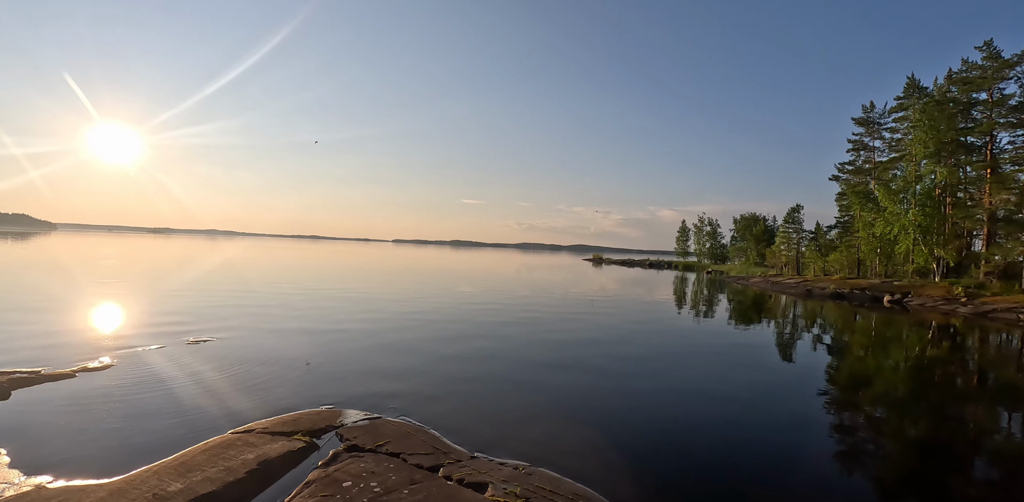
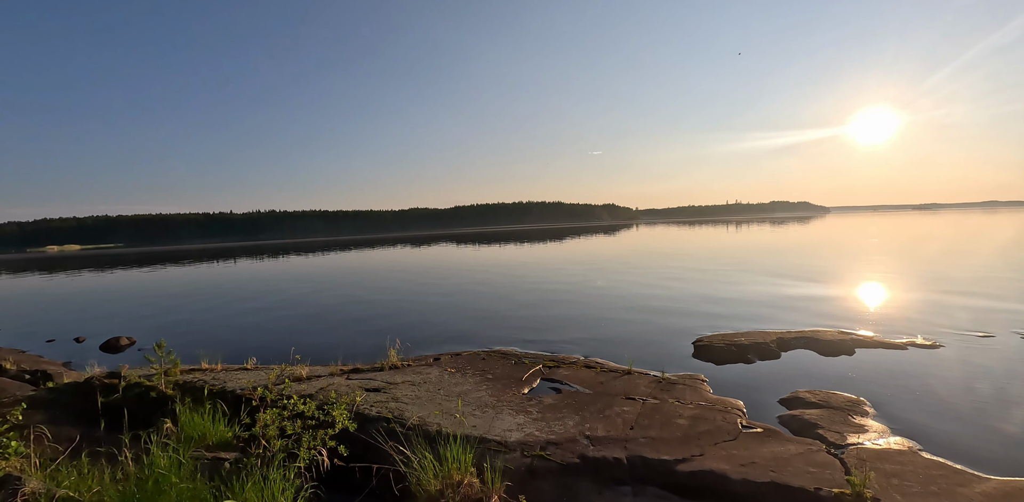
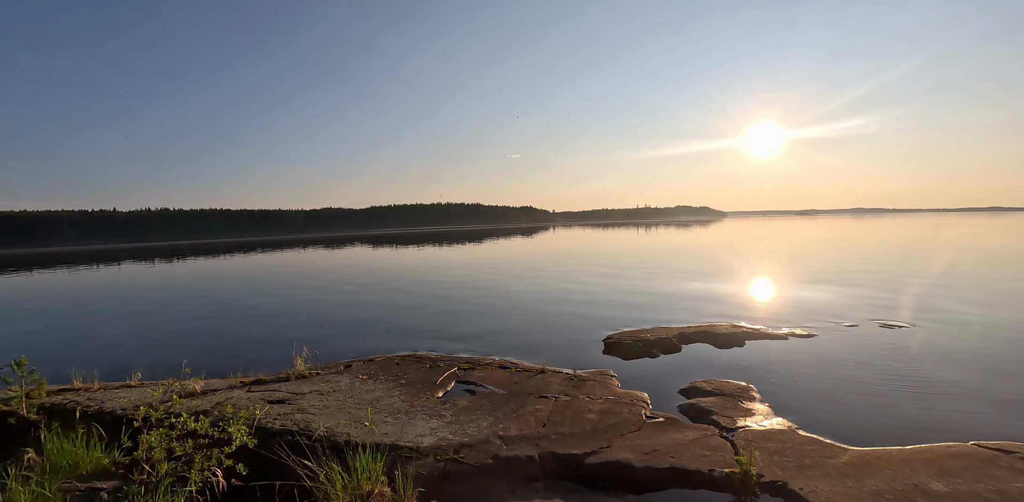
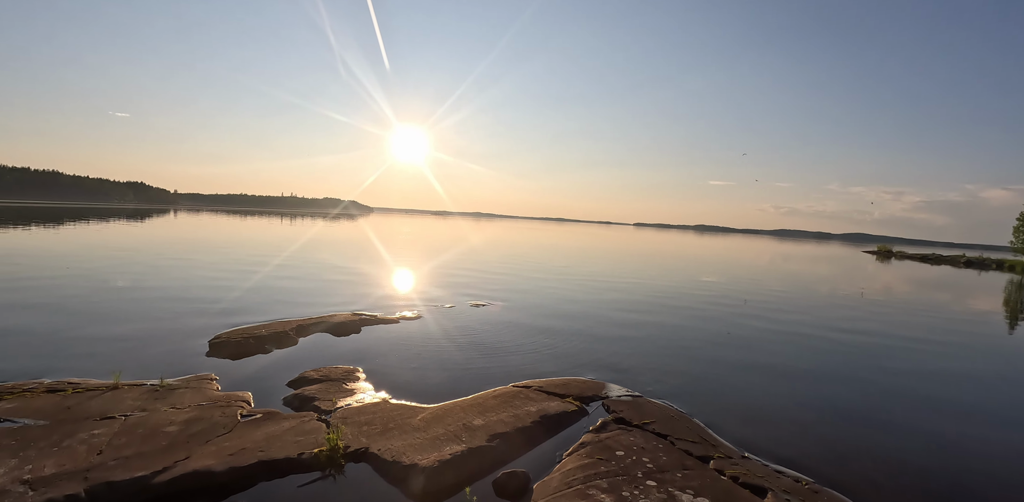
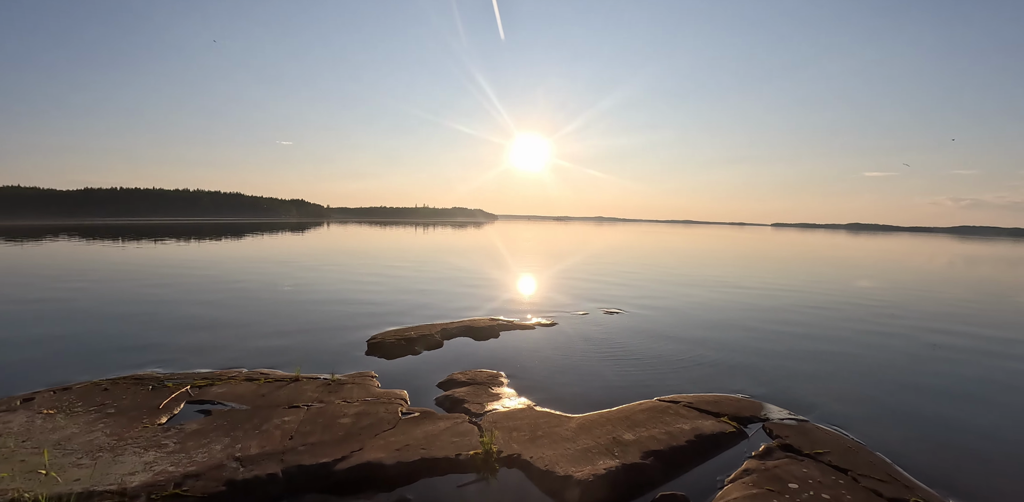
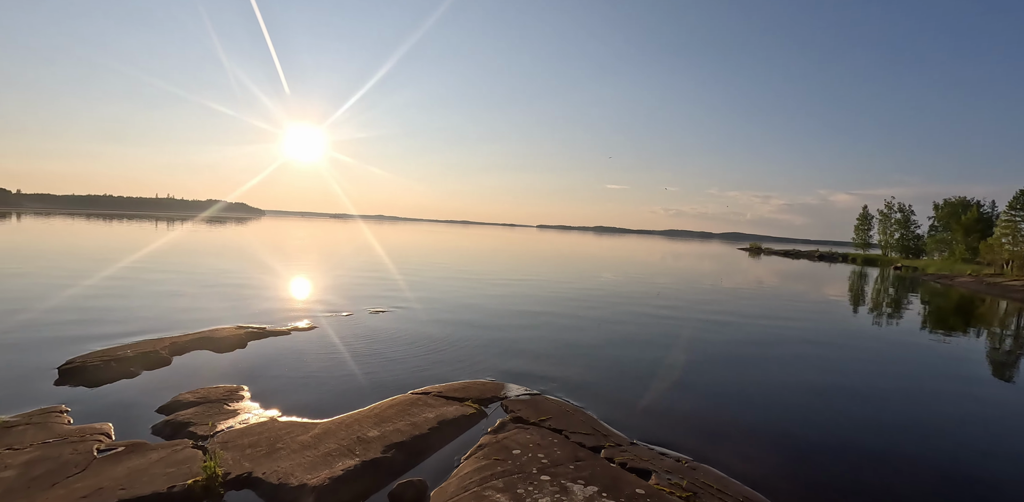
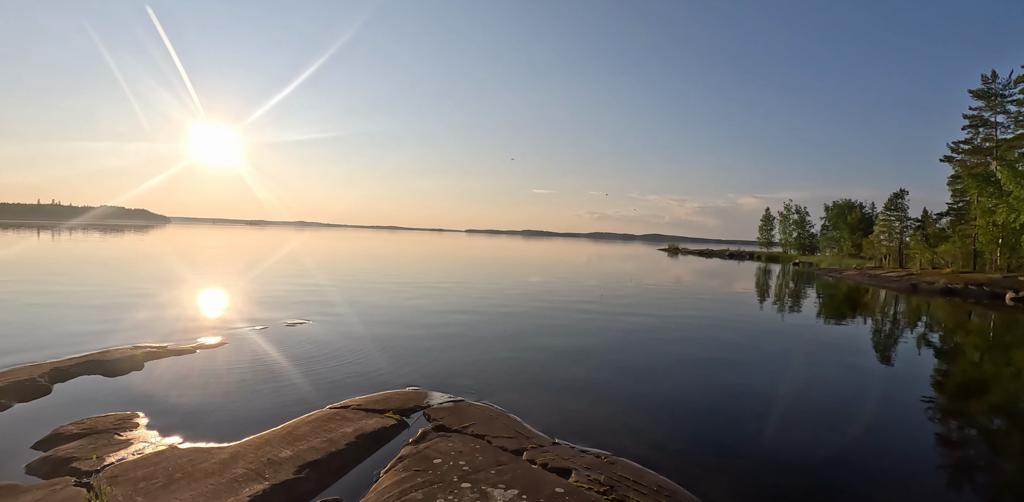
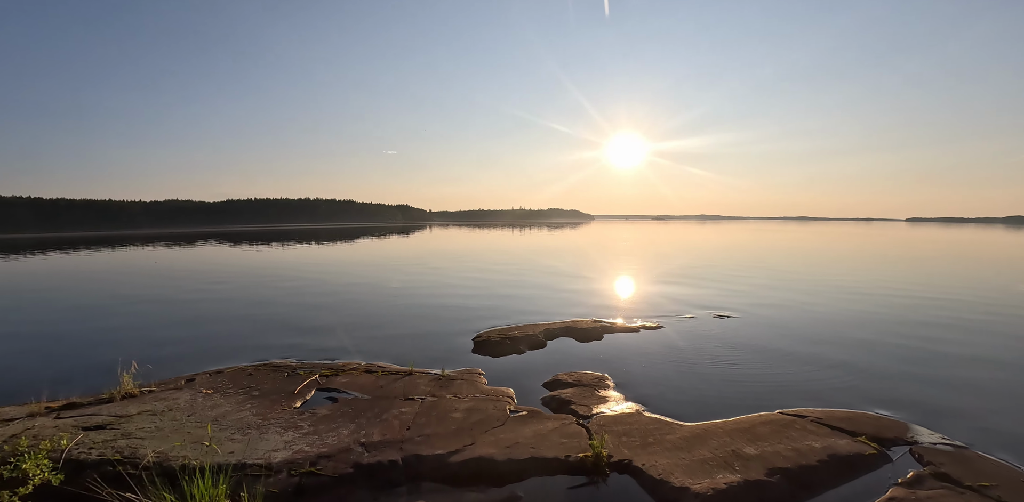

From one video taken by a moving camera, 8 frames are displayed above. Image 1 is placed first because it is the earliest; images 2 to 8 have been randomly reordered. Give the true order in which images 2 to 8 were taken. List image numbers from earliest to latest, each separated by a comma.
7, 6, 4, 5, 8, 3, 2
